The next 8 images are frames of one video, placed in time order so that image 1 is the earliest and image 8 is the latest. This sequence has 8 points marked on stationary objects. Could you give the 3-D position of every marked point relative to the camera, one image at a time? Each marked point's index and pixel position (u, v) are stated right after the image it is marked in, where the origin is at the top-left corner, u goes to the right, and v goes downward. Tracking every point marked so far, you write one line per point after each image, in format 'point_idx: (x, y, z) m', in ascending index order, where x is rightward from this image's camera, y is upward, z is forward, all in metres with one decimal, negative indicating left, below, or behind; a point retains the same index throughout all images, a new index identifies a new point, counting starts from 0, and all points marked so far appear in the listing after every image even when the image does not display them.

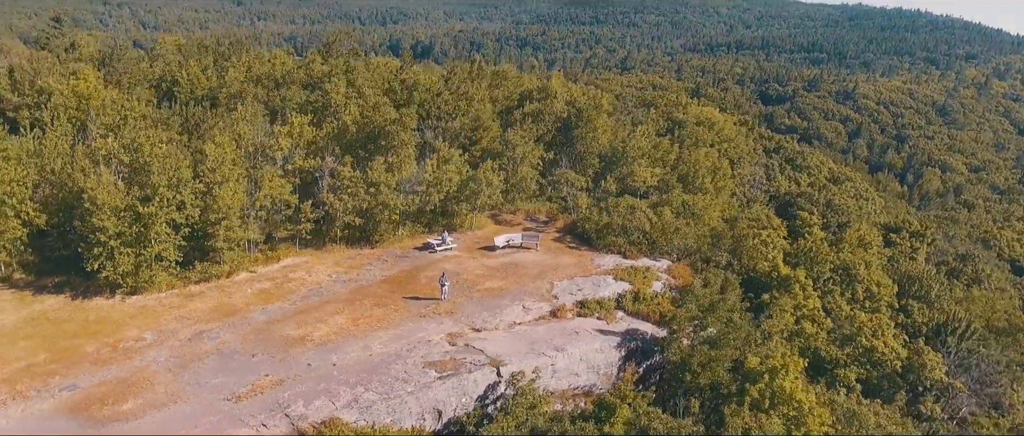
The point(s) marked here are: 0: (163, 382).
0: (-8.9, -4.2, +19.9) m
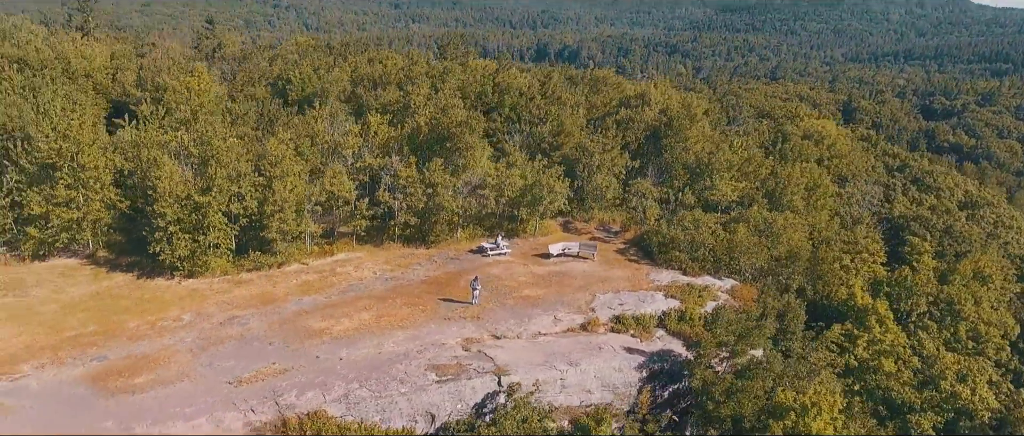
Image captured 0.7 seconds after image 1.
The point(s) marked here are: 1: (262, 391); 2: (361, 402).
0: (-9.0, -3.9, +21.3) m
1: (-6.4, -4.4, +20.0) m
2: (-4.0, -4.7, +20.0) m
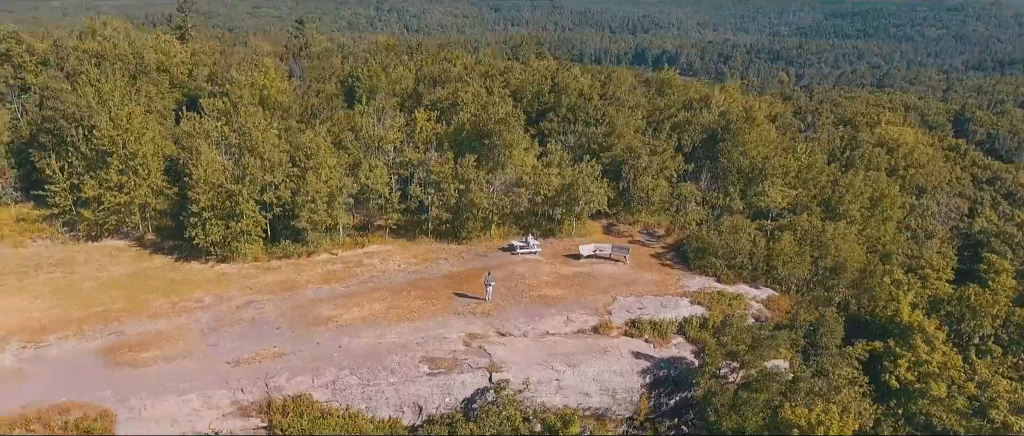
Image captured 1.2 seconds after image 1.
0: (-9.1, -3.4, +22.1) m
1: (-6.7, -4.0, +20.5) m
2: (-4.3, -4.4, +20.2) m
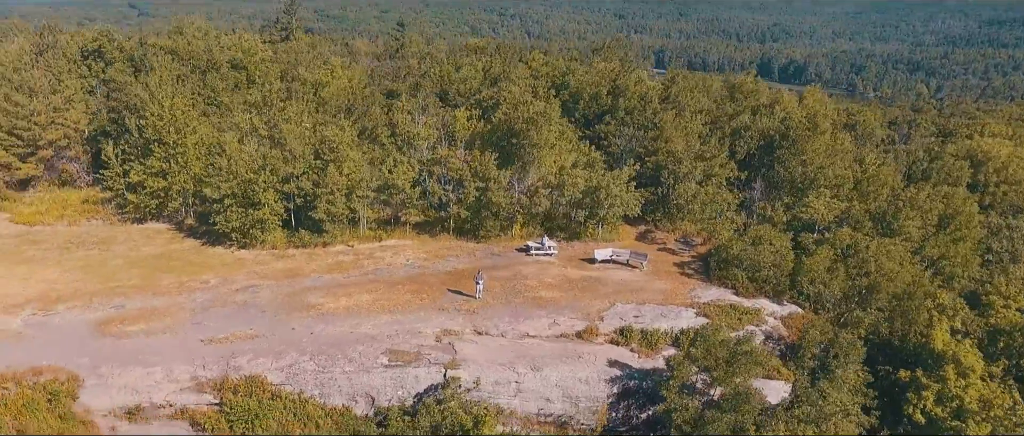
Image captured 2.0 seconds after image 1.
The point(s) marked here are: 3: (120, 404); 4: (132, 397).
0: (-9.9, -2.9, +23.3) m
1: (-7.9, -3.6, +21.3) m
2: (-5.6, -4.1, +20.7) m
3: (-9.8, -4.6, +19.5) m
4: (-9.6, -4.5, +19.8) m
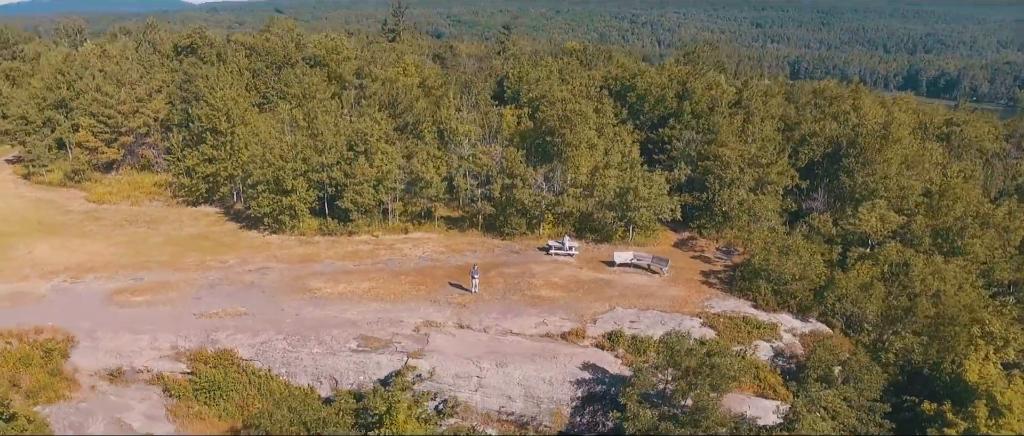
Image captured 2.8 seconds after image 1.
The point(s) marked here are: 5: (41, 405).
0: (-10.3, -2.3, +24.7) m
1: (-8.7, -3.0, +22.4) m
2: (-6.6, -3.6, +21.3) m
3: (-10.9, -3.9, +20.9) m
4: (-10.7, -3.8, +21.1) m
5: (-11.7, -4.7, +19.6) m
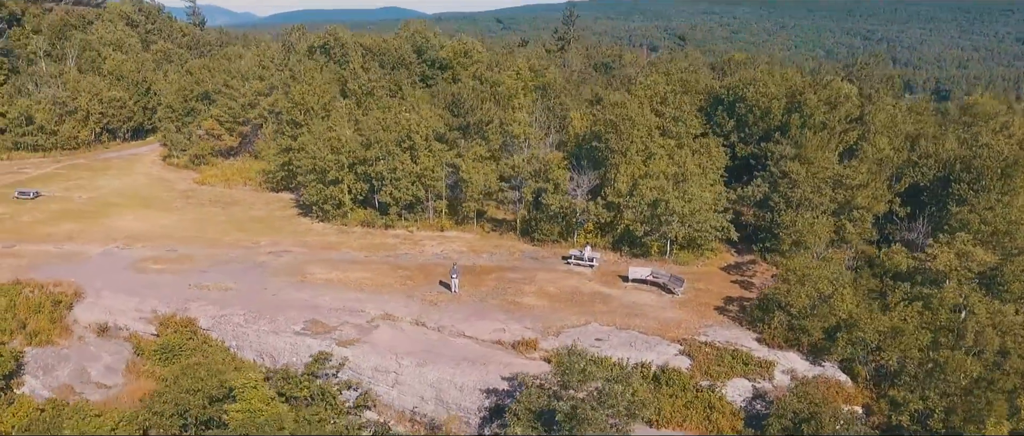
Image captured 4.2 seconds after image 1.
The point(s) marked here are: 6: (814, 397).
0: (-10.7, -1.6, +26.9) m
1: (-9.9, -2.4, +24.2) m
2: (-8.2, -3.1, +22.5) m
3: (-12.5, -3.1, +23.4) m
4: (-12.2, -3.0, +23.6) m
5: (-13.7, -3.7, +22.4) m
6: (+7.5, -4.5, +19.7) m
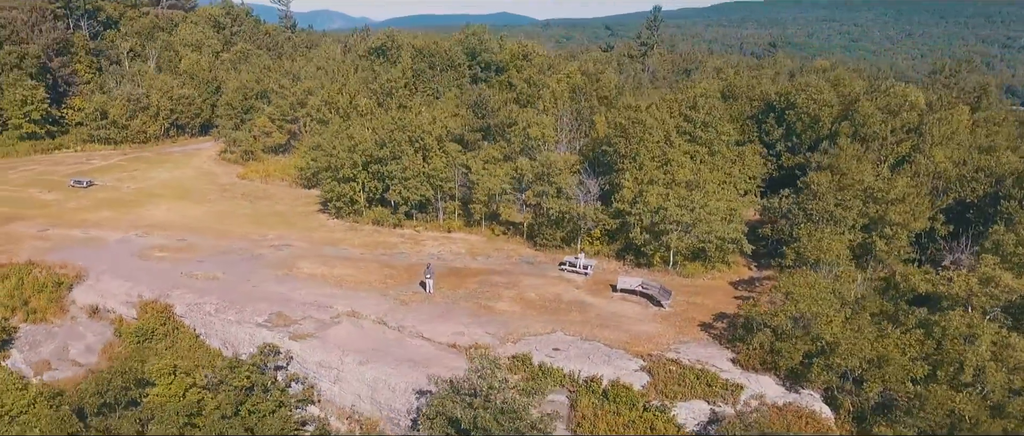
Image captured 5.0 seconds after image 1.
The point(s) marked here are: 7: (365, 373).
0: (-11.1, -1.3, +27.9) m
1: (-10.7, -2.1, +25.1) m
2: (-9.3, -2.8, +23.2) m
3: (-13.4, -2.6, +24.7) m
4: (-13.1, -2.6, +24.8) m
5: (-14.7, -3.2, +23.9) m
6: (+5.8, -4.8, +18.1) m
7: (-3.6, -4.0, +19.9) m
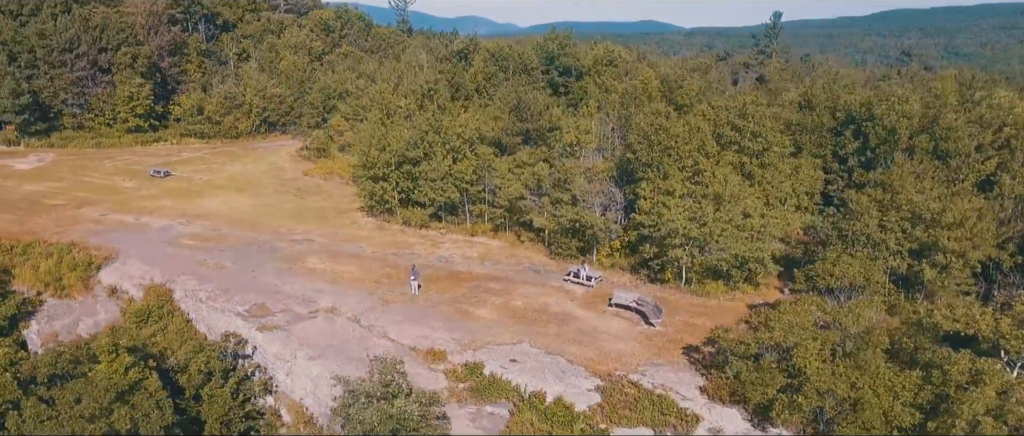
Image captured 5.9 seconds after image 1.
0: (-10.7, -0.9, +29.1) m
1: (-10.8, -1.7, +26.3) m
2: (-9.8, -2.5, +24.2) m
3: (-13.6, -2.1, +26.5) m
4: (-13.3, -2.1, +26.5) m
5: (-15.1, -2.6, +25.9) m
6: (+3.9, -5.1, +16.3) m
7: (-5.0, -3.8, +19.9) m
